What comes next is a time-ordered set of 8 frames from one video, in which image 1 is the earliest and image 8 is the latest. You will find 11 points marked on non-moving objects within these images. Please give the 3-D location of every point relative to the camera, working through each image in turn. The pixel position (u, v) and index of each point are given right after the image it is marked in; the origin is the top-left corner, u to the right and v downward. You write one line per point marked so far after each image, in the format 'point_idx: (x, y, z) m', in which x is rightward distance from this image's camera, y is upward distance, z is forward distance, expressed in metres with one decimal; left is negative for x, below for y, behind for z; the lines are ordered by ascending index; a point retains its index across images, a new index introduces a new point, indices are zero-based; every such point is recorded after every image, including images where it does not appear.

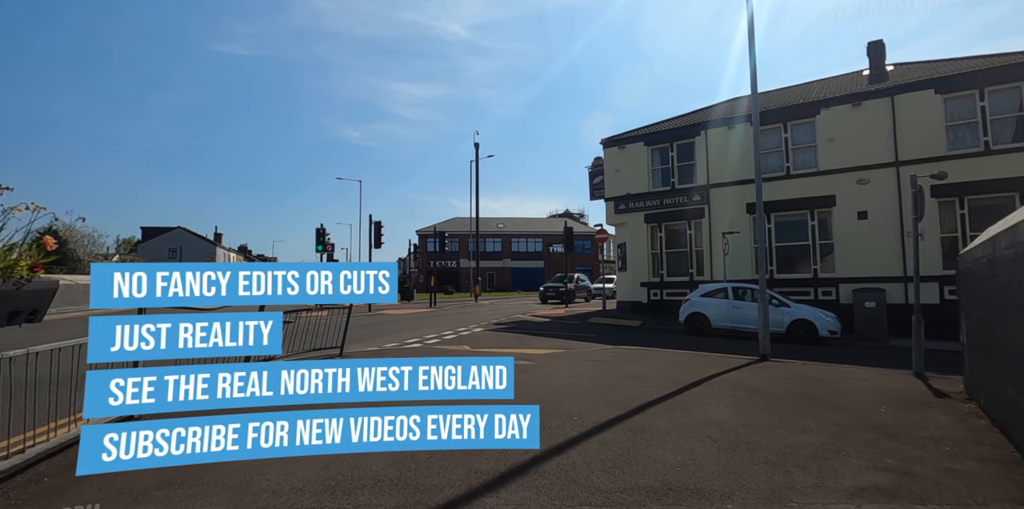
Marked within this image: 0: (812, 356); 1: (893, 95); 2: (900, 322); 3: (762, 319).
0: (+7.3, -2.4, +12.0) m
1: (+12.3, +5.1, +16.0) m
2: (+12.2, -2.1, +15.5) m
3: (+5.2, -1.3, +10.3) m
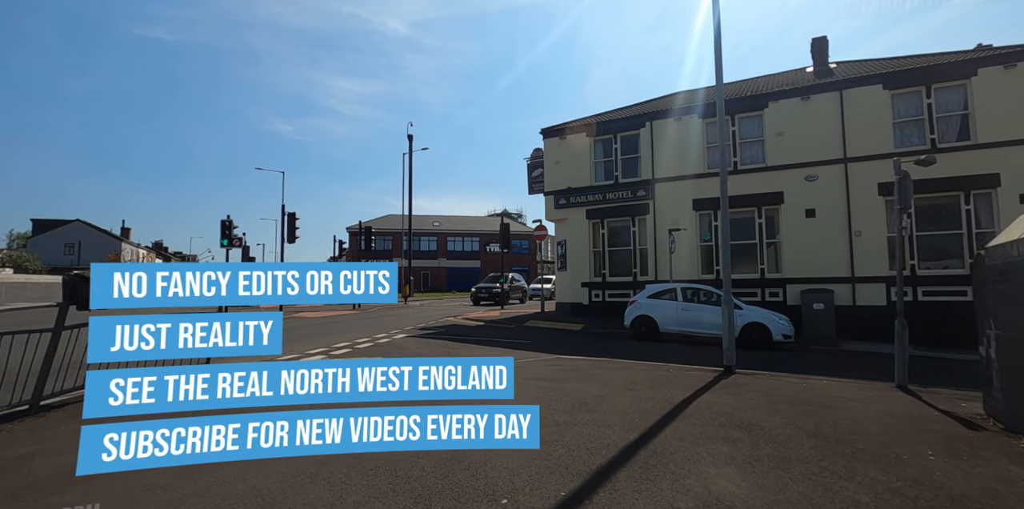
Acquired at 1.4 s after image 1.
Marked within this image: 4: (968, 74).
0: (+5.7, -2.4, +10.8) m
1: (+10.3, +5.1, +15.4) m
2: (+10.1, -2.1, +14.9) m
3: (+3.9, -1.2, +8.8) m
4: (+12.8, +5.1, +13.8) m
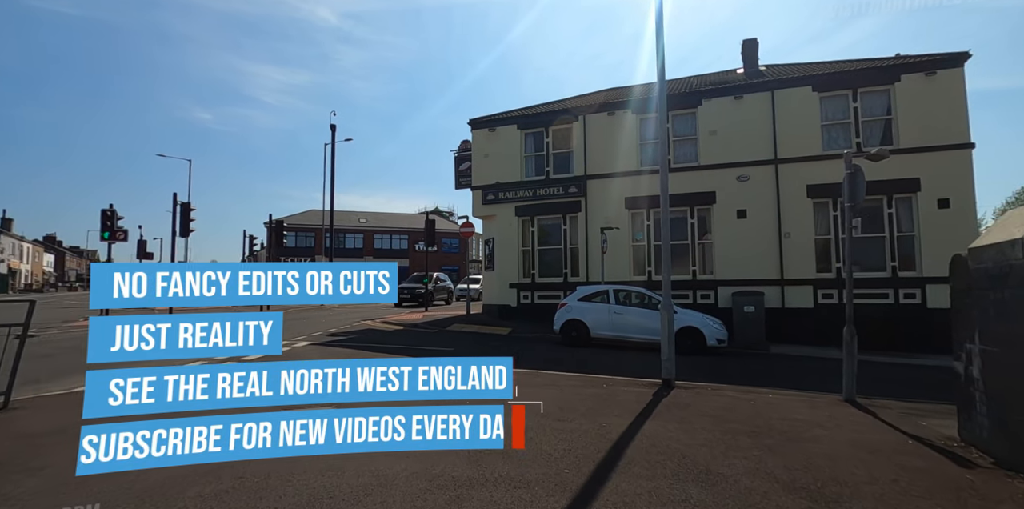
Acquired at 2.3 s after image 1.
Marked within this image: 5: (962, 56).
0: (+4.0, -2.4, +10.0) m
1: (+8.0, +5.1, +15.2) m
2: (+7.8, -2.2, +14.6) m
3: (+2.5, -1.2, +7.8) m
4: (+10.8, +5.0, +13.9) m
5: (+12.1, +5.3, +13.1) m
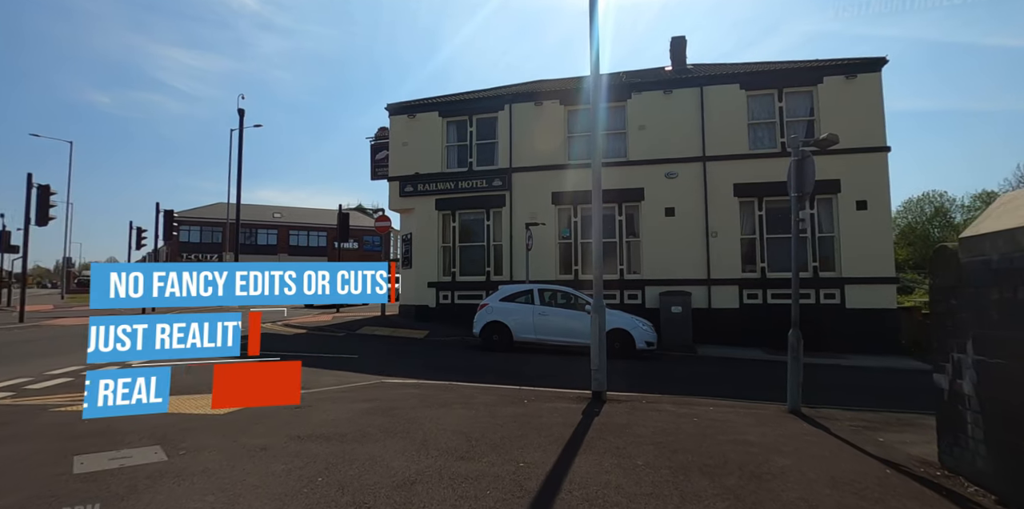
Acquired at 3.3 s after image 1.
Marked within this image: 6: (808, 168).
0: (+2.4, -2.3, +9.1) m
1: (+5.7, +5.1, +14.8) m
2: (+5.5, -2.2, +14.2) m
3: (+1.2, -1.1, +6.7) m
4: (+8.6, +4.9, +14.0) m
5: (+10.0, +5.3, +13.4) m
6: (+3.6, +1.0, +6.1) m
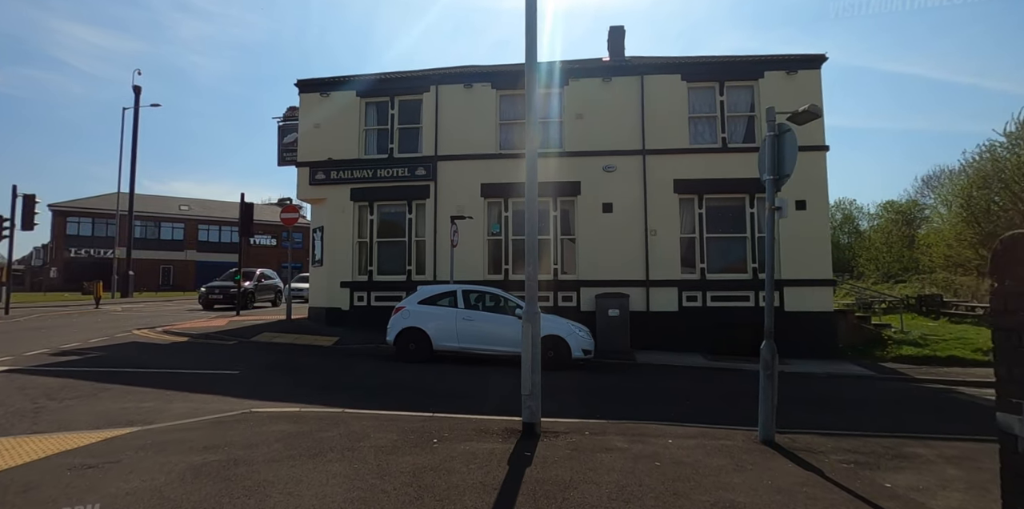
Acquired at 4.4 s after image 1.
0: (+1.1, -2.2, +7.7) m
1: (+3.7, +5.1, +13.9) m
2: (+3.4, -2.1, +13.3) m
3: (+0.2, -1.0, +5.2) m
4: (+6.6, +4.9, +13.5) m
5: (+8.1, +5.2, +13.1) m
6: (+2.8, +1.1, +4.9) m
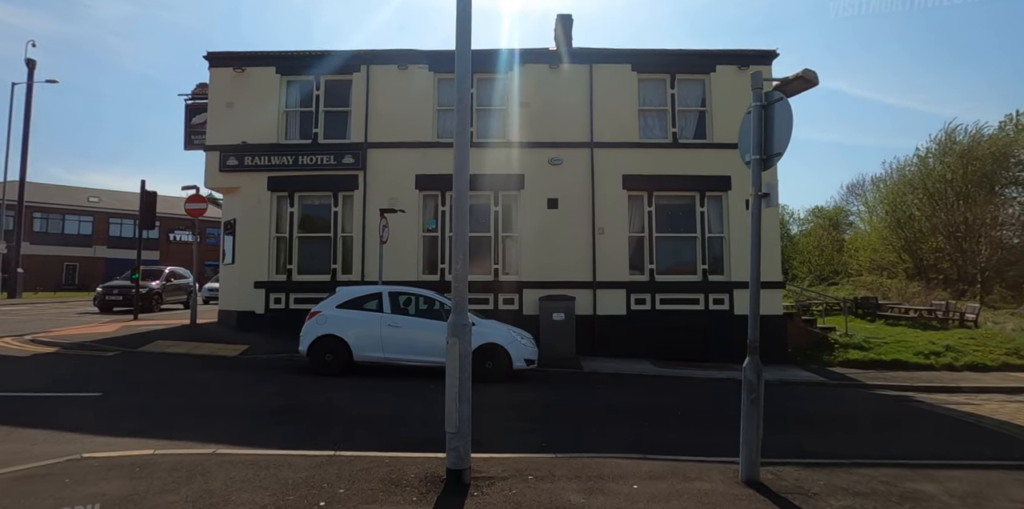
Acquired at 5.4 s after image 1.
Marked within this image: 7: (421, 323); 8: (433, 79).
0: (+0.1, -2.2, +6.6) m
1: (+2.1, +5.1, +13.0) m
2: (+1.8, -2.1, +12.3) m
3: (-0.4, -1.0, +4.0) m
4: (+5.1, +4.9, +12.9) m
5: (+6.6, +5.2, +12.7) m
6: (+2.2, +1.1, +4.0) m
7: (-1.7, -1.3, +9.5) m
8: (-2.5, +5.4, +15.3) m
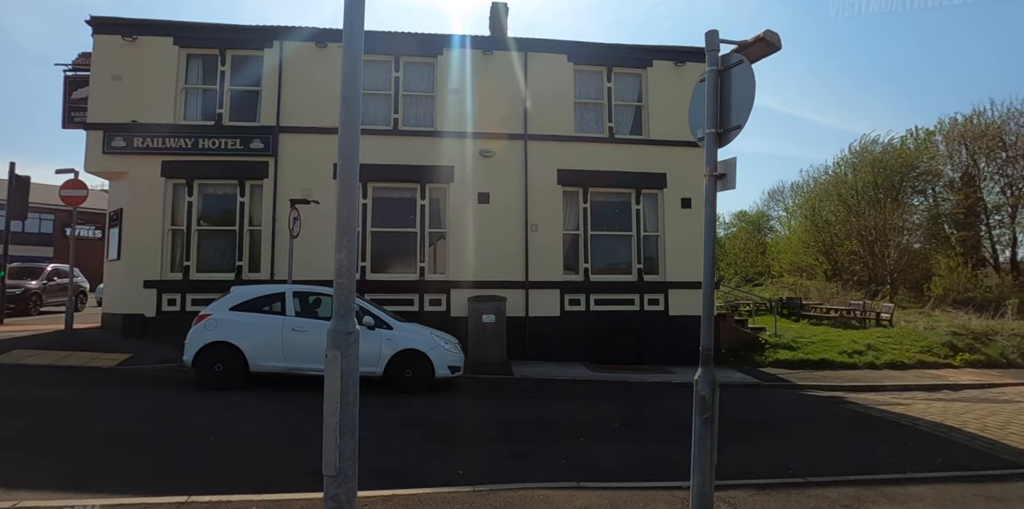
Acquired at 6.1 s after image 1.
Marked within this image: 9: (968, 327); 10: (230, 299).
0: (-0.8, -2.1, +5.7) m
1: (+0.4, +5.1, +12.3) m
2: (+0.1, -2.1, +11.6) m
3: (-1.0, -0.9, +3.1) m
4: (+3.4, +4.9, +12.7) m
5: (+4.9, +5.2, +12.6) m
6: (+1.5, +1.2, +3.4) m
7: (-3.0, -1.2, +8.3) m
8: (-4.5, +5.5, +14.0) m
9: (+11.5, -1.8, +12.3) m
10: (-4.9, -0.8, +8.5) m
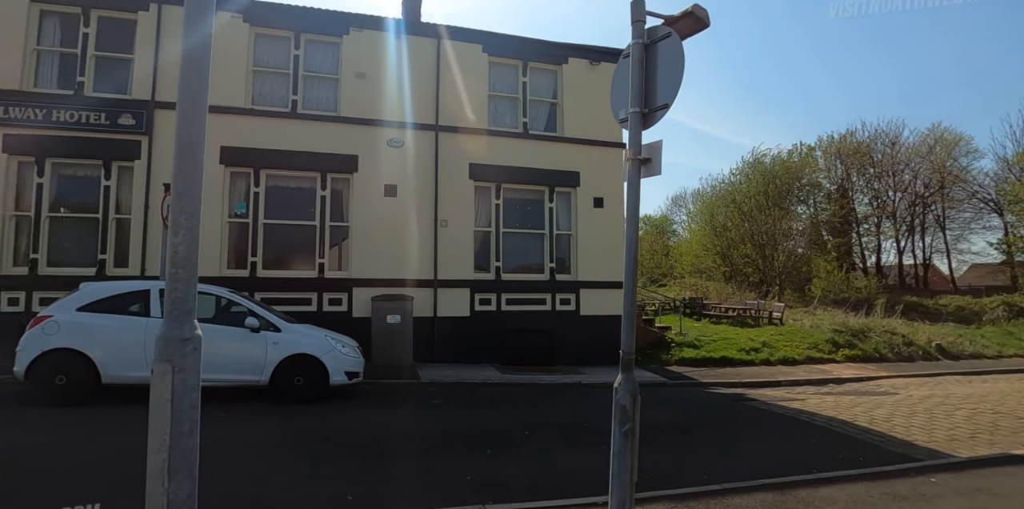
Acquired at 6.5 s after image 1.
0: (-1.9, -2.0, +5.0) m
1: (-1.7, +5.2, +11.8) m
2: (-1.9, -2.0, +11.0) m
3: (-1.6, -0.8, +2.4) m
4: (+1.2, +4.9, +12.6) m
5: (+2.8, +5.2, +12.8) m
6: (+0.9, +1.2, +3.2) m
7: (-4.4, -1.1, +7.3) m
8: (-6.7, +5.6, +12.7) m
9: (+9.2, -1.9, +13.6) m
10: (-6.3, -0.6, +7.1) m
